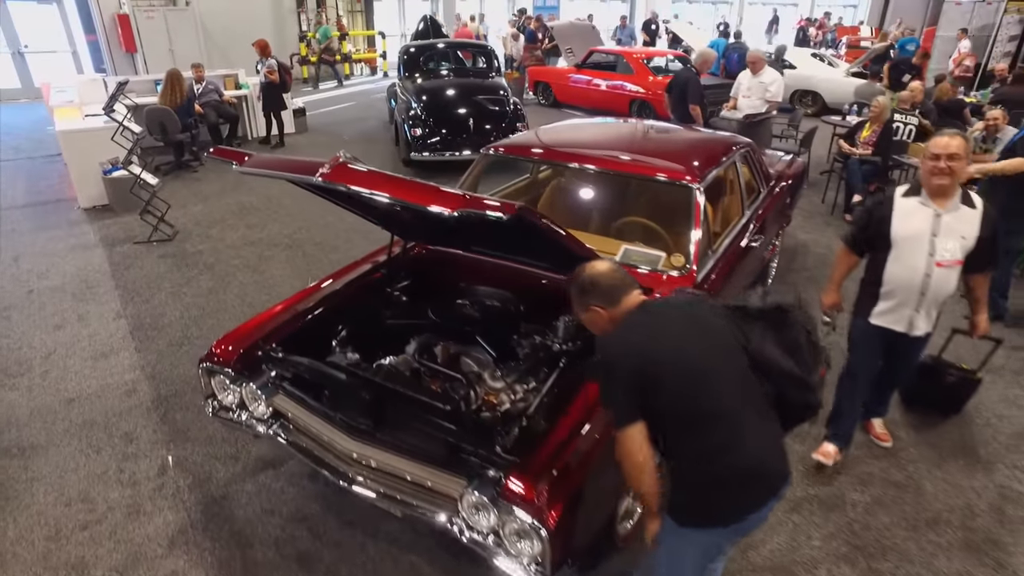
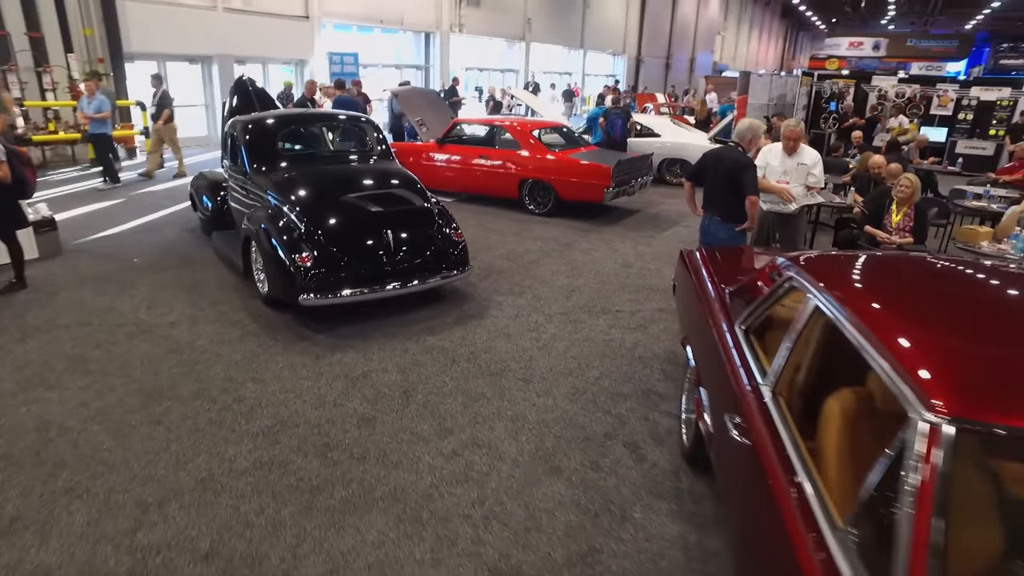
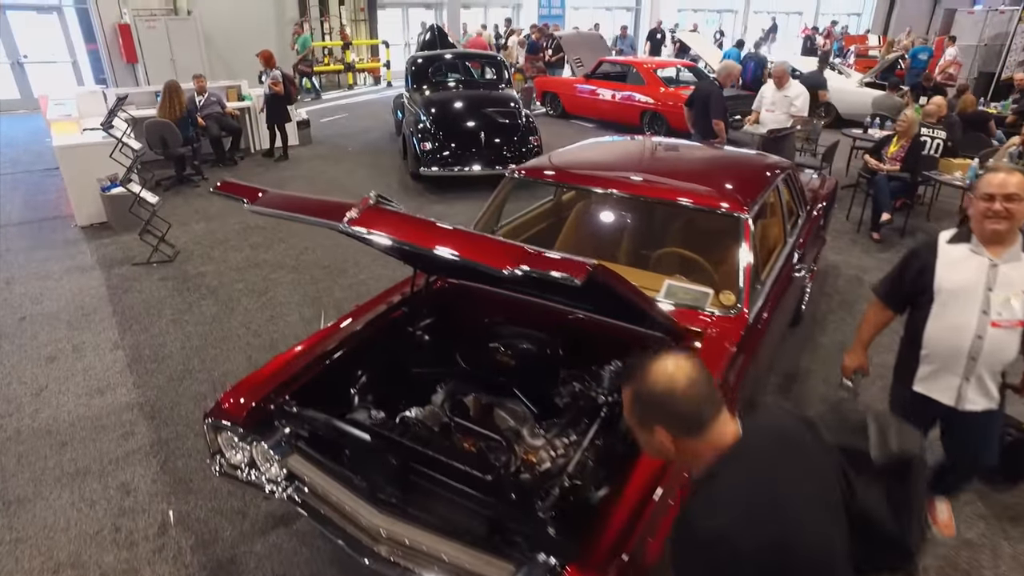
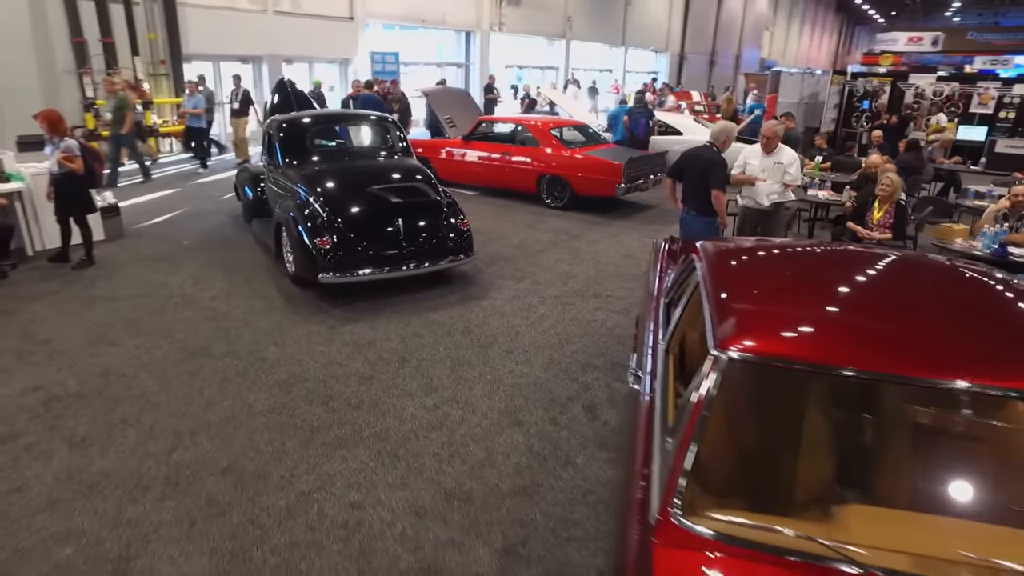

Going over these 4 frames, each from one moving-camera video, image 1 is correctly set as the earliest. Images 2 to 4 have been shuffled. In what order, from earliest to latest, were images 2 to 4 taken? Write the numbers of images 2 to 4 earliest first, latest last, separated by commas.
3, 4, 2
